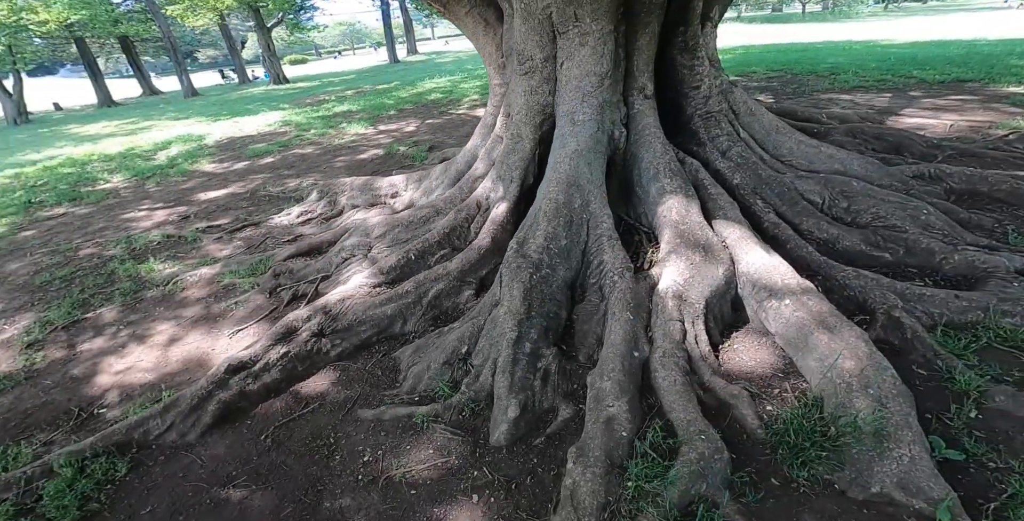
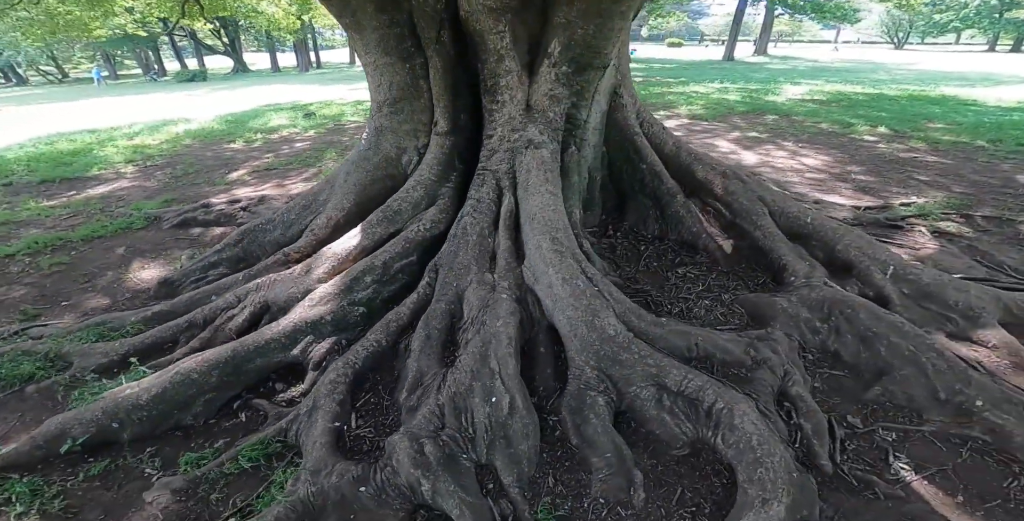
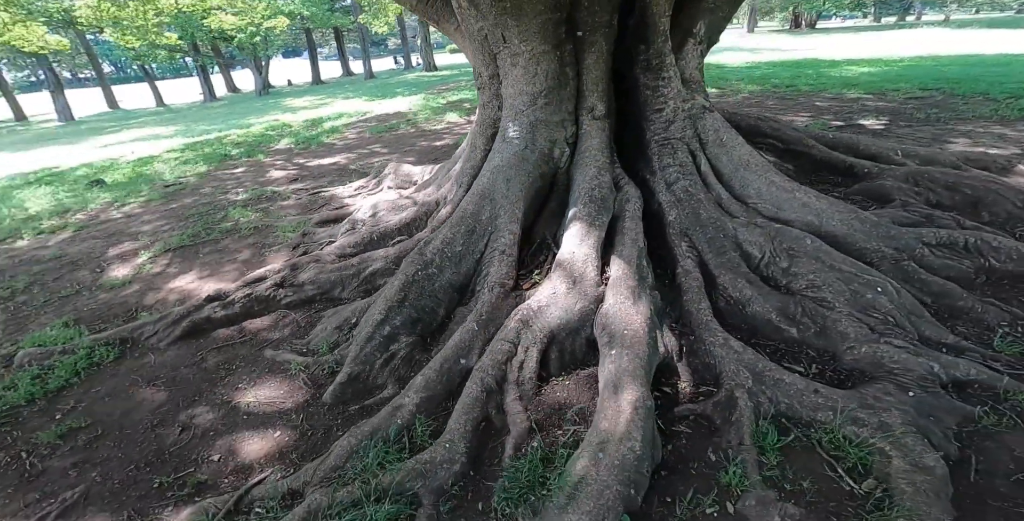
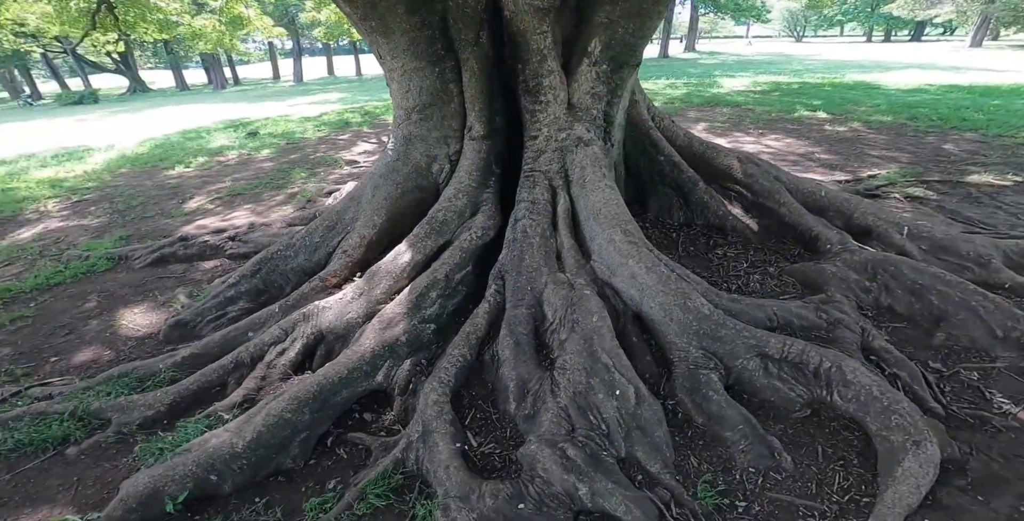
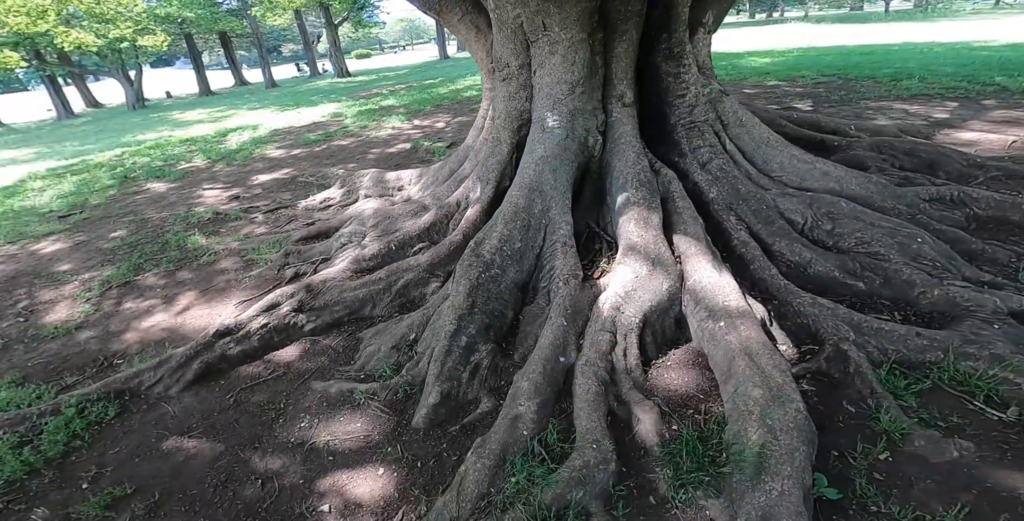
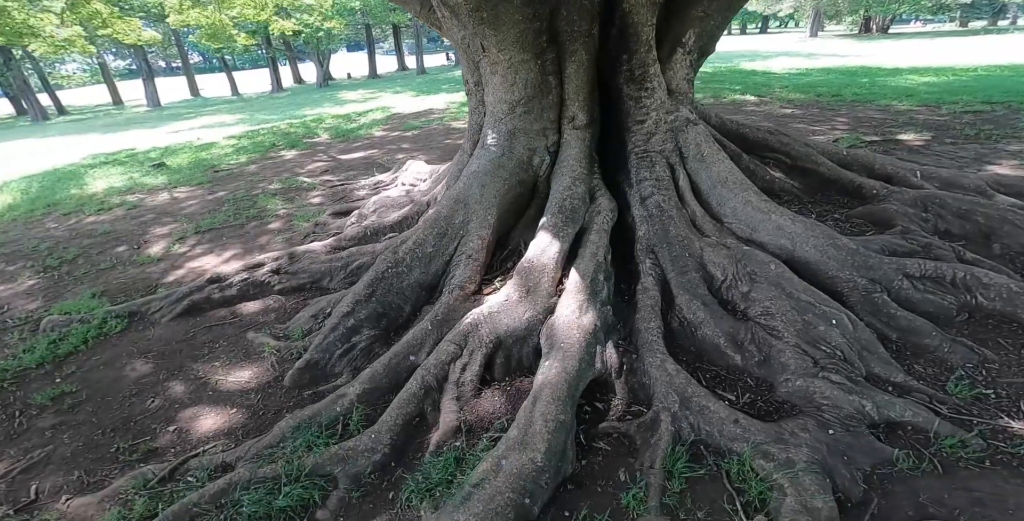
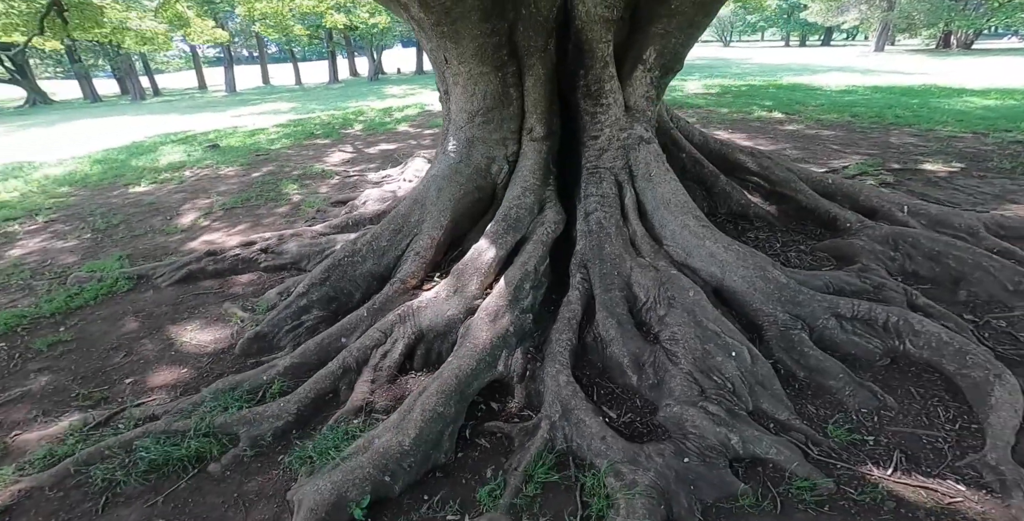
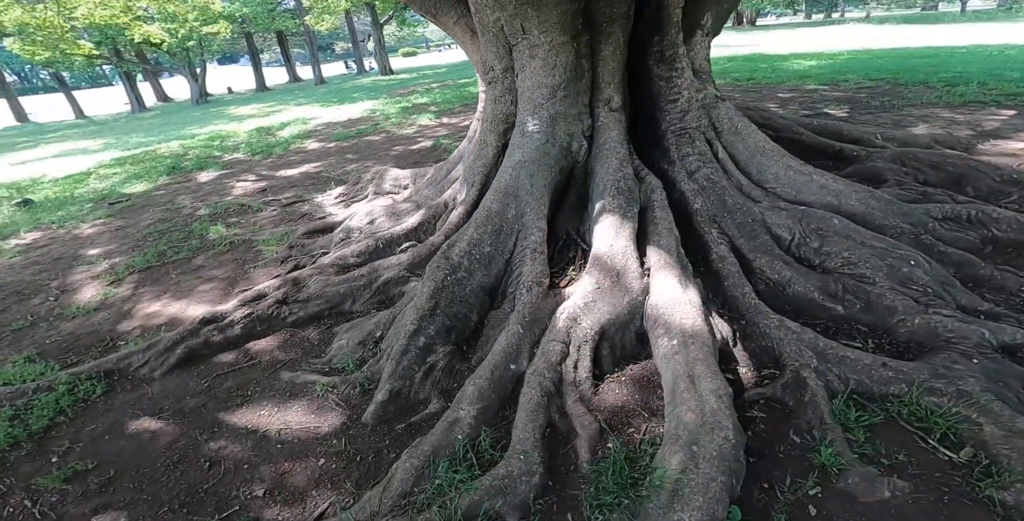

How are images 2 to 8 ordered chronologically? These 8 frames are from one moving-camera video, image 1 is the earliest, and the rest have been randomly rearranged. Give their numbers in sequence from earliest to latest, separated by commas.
5, 8, 3, 6, 7, 4, 2
